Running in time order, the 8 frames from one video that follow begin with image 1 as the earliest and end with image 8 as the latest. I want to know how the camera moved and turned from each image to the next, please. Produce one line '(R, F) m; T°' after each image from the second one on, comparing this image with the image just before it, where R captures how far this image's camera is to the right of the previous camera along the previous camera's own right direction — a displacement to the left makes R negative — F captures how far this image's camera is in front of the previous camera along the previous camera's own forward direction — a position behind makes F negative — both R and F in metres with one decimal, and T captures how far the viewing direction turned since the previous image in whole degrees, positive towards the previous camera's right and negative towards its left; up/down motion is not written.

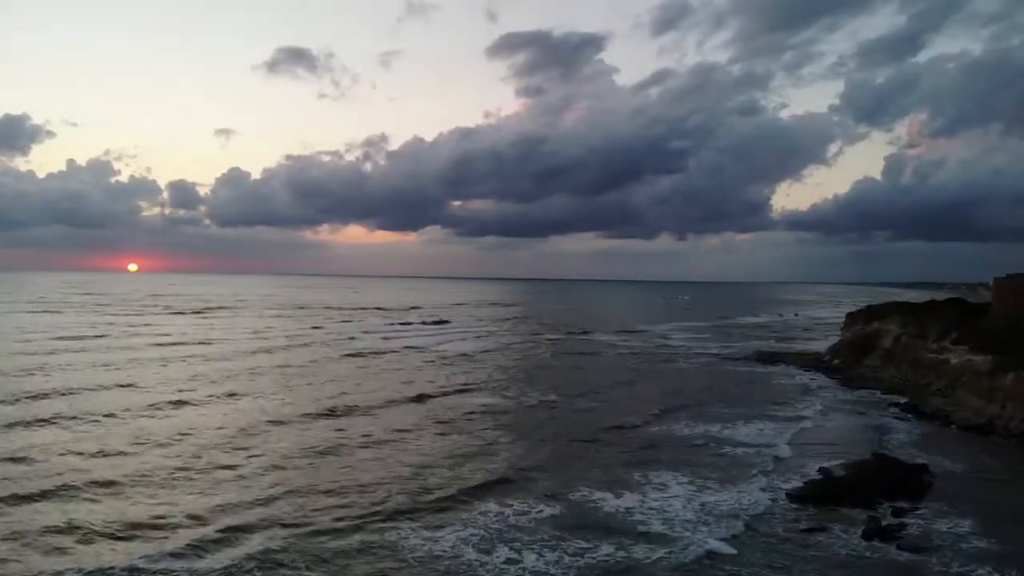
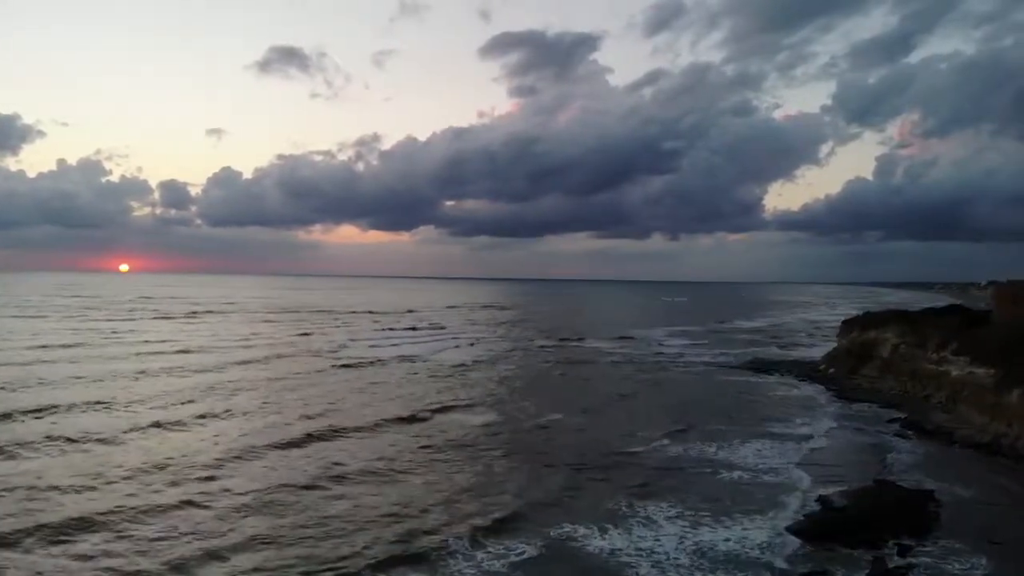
(+0.2, +0.8) m; +1°
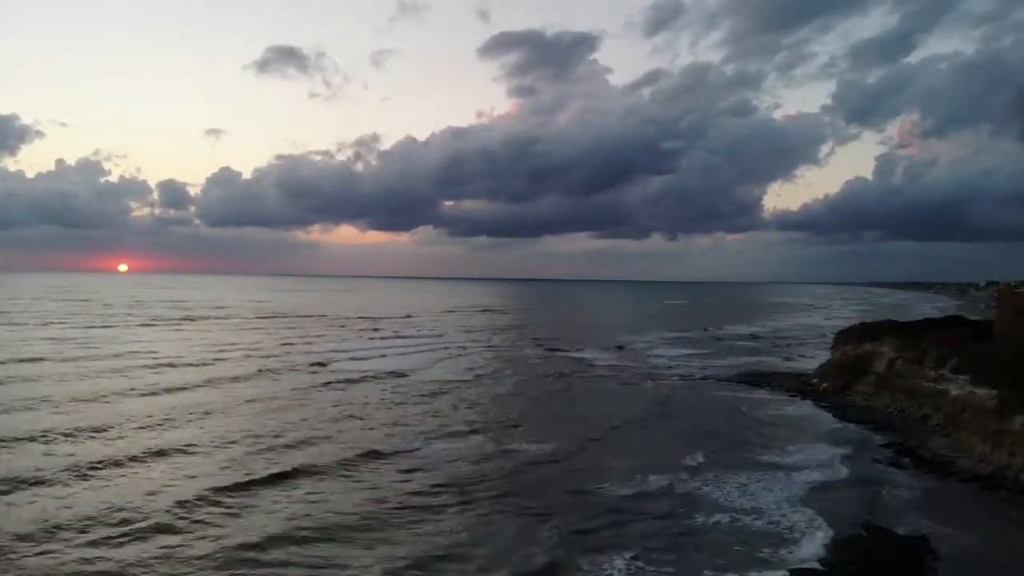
(+0.8, +1.3) m; 0°
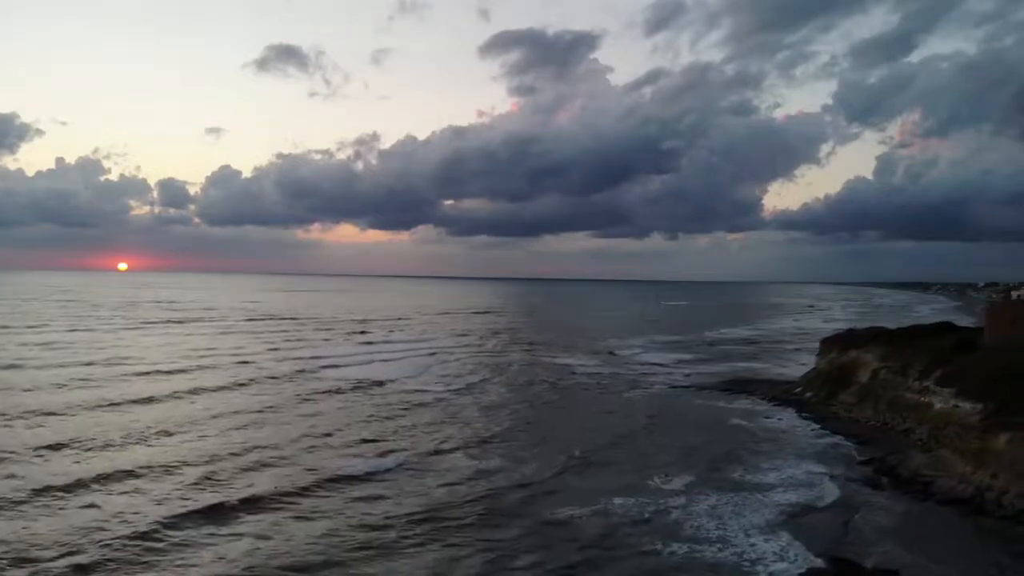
(+1.0, +0.7) m; 0°
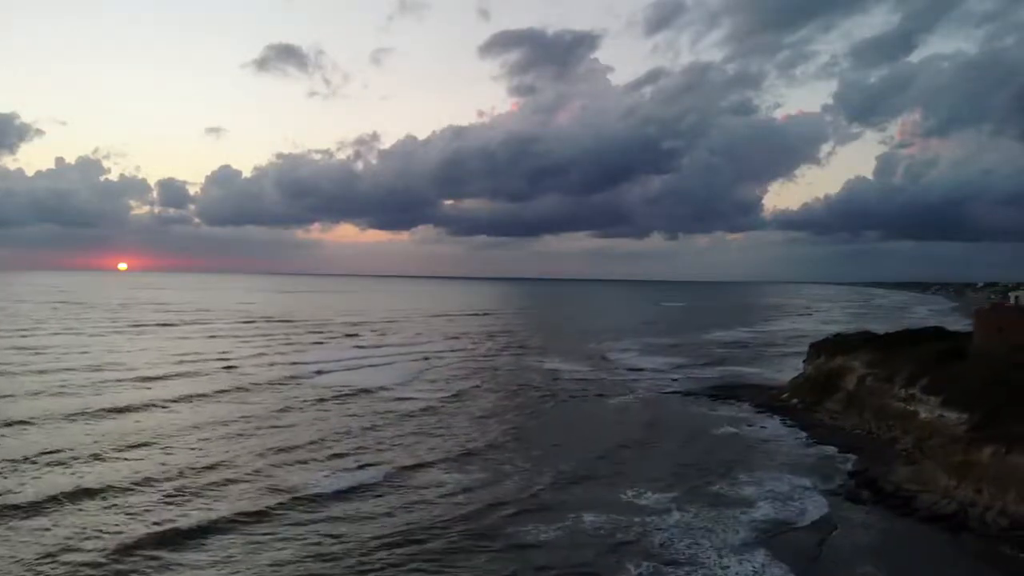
(+0.8, +0.5) m; 0°
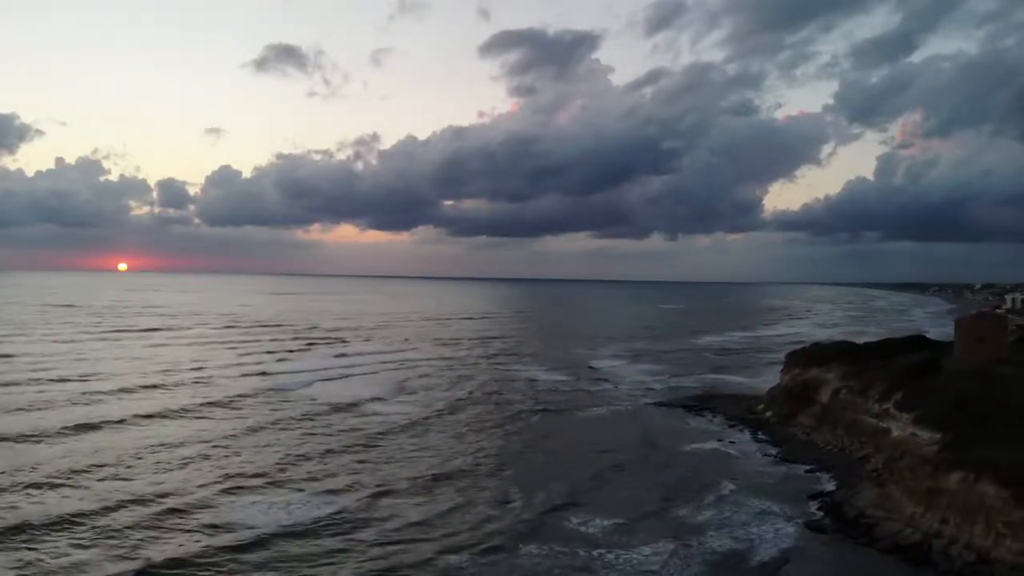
(+1.4, +0.7) m; 0°
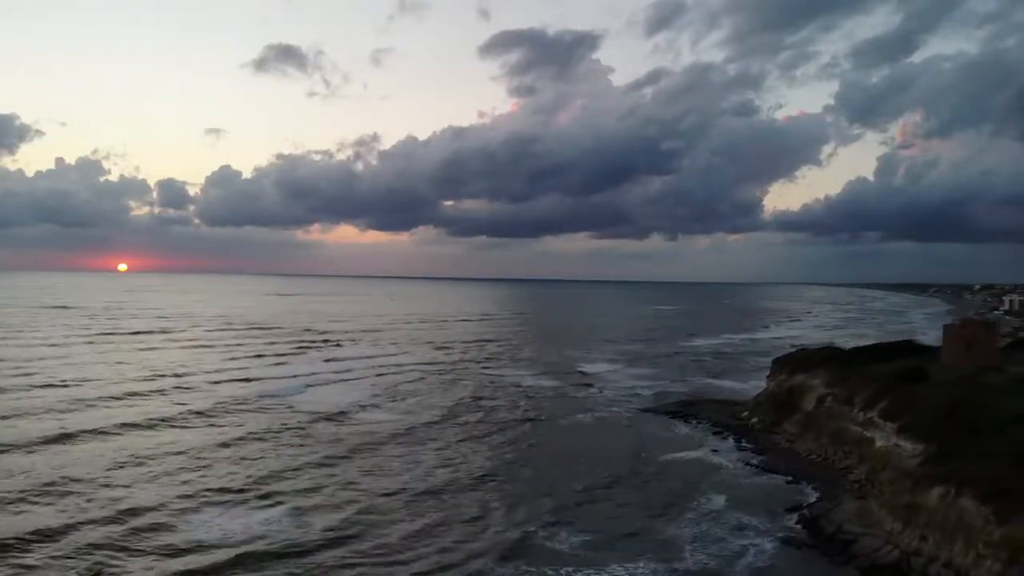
(+0.8, +0.5) m; 0°
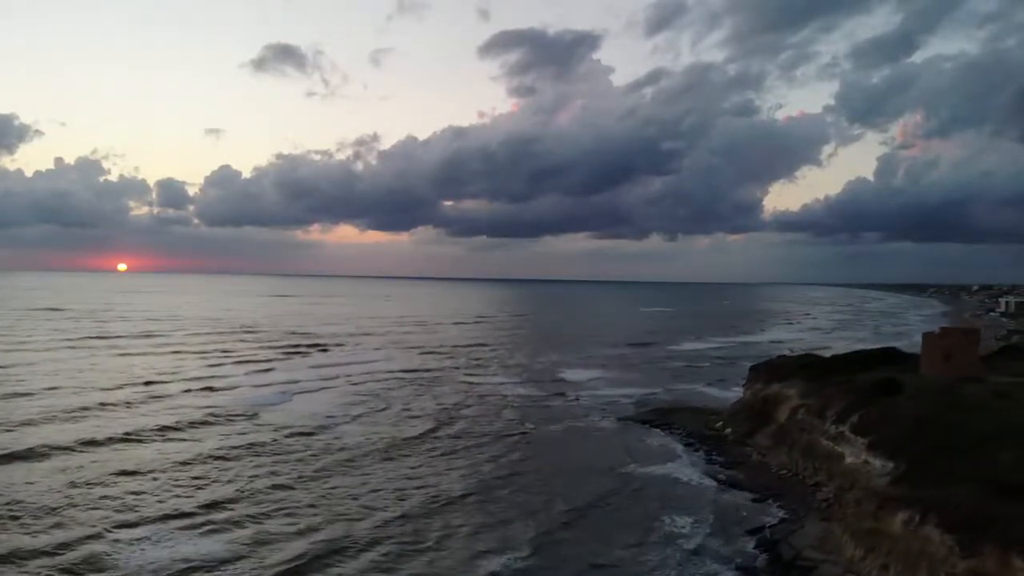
(+1.2, +0.6) m; 0°
